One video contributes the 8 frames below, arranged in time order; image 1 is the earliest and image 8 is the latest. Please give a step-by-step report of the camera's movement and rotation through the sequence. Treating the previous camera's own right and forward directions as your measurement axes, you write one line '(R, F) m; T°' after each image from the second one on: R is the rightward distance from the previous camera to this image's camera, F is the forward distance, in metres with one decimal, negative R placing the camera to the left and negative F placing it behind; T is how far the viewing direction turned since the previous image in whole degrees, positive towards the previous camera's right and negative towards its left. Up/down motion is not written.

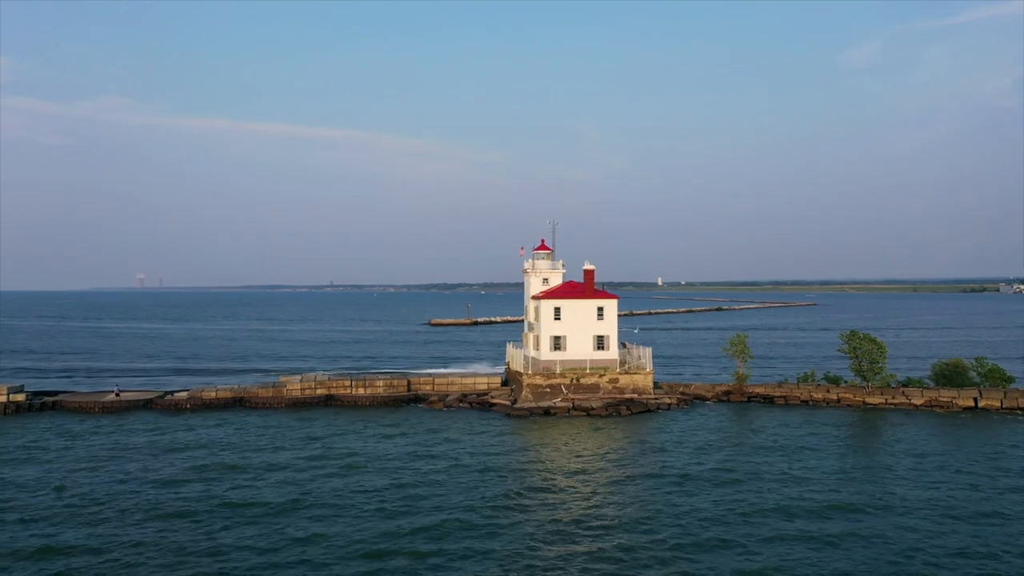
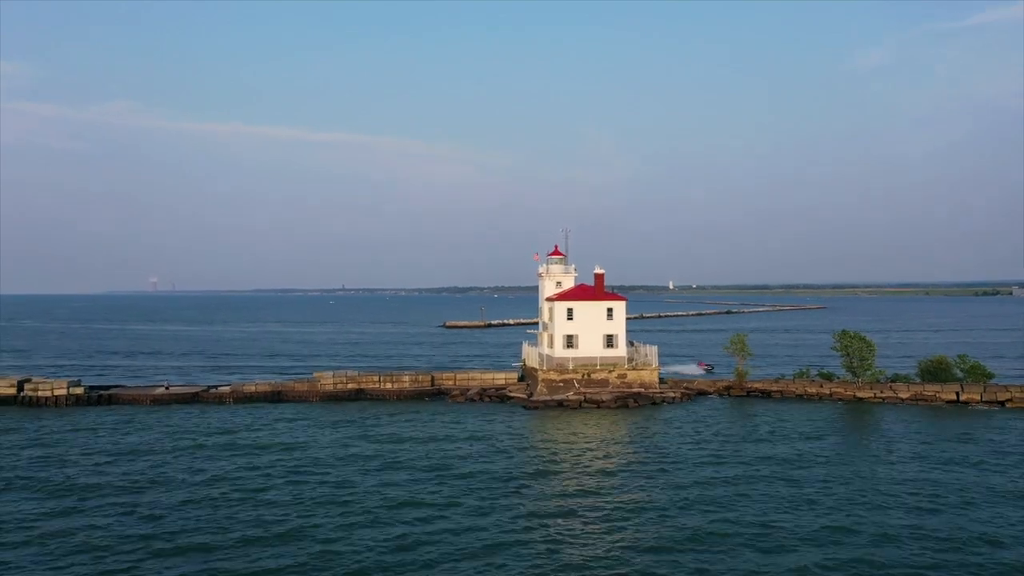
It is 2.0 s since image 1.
(-0.4, -2.7) m; 0°
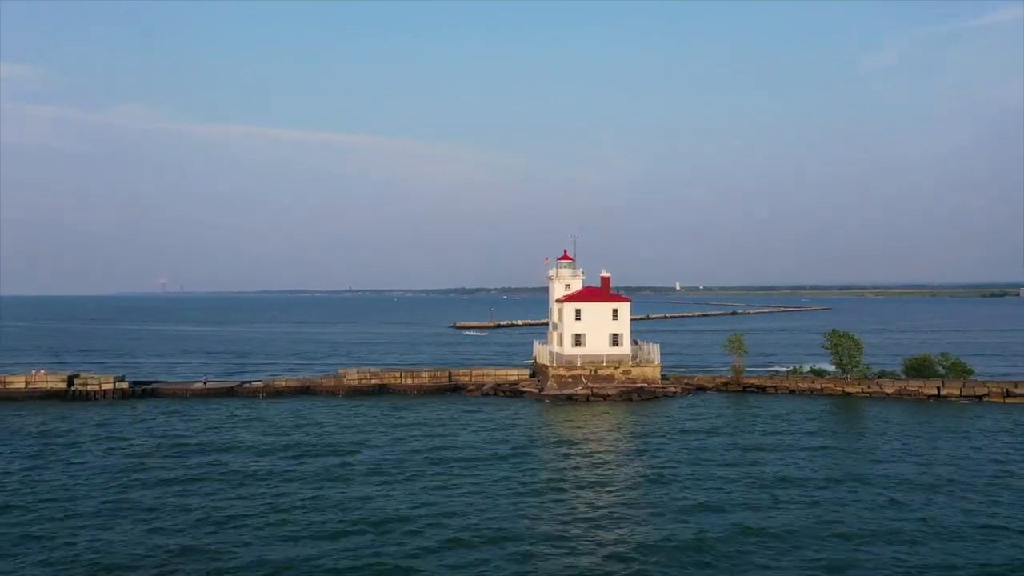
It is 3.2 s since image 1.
(-0.3, -2.6) m; 0°
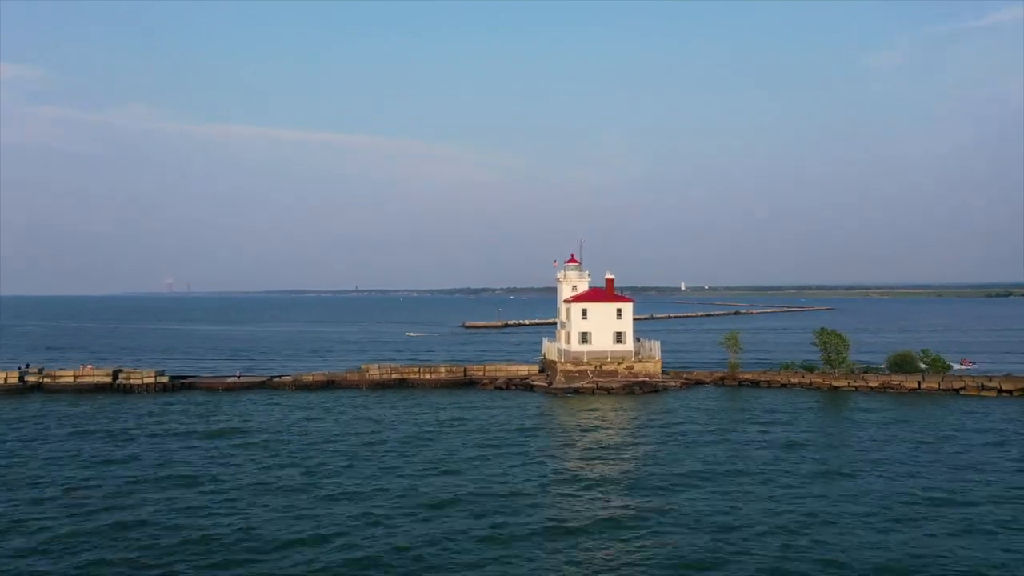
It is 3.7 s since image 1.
(-0.3, -2.9) m; 0°
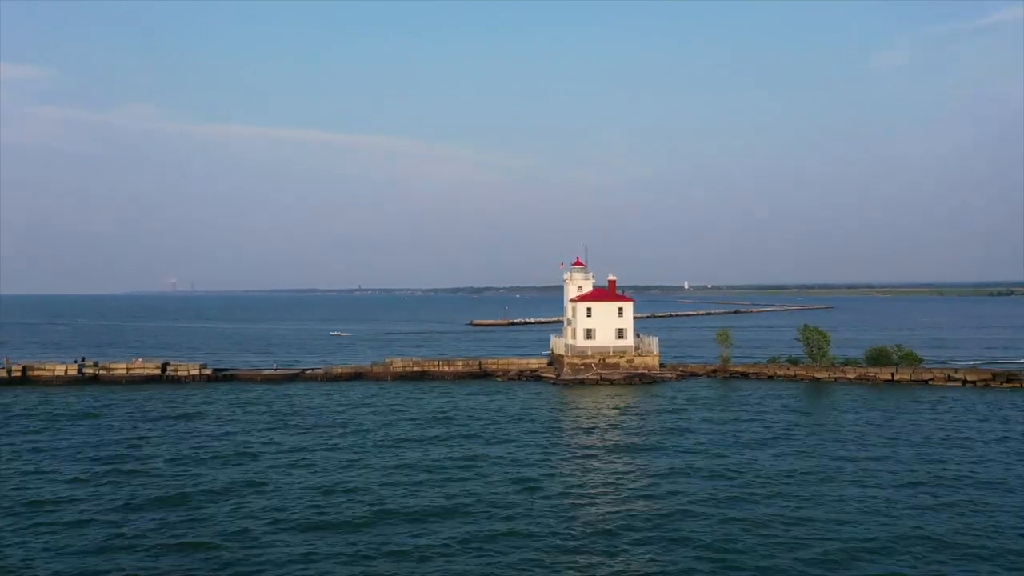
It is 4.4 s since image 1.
(-0.5, -4.0) m; 0°
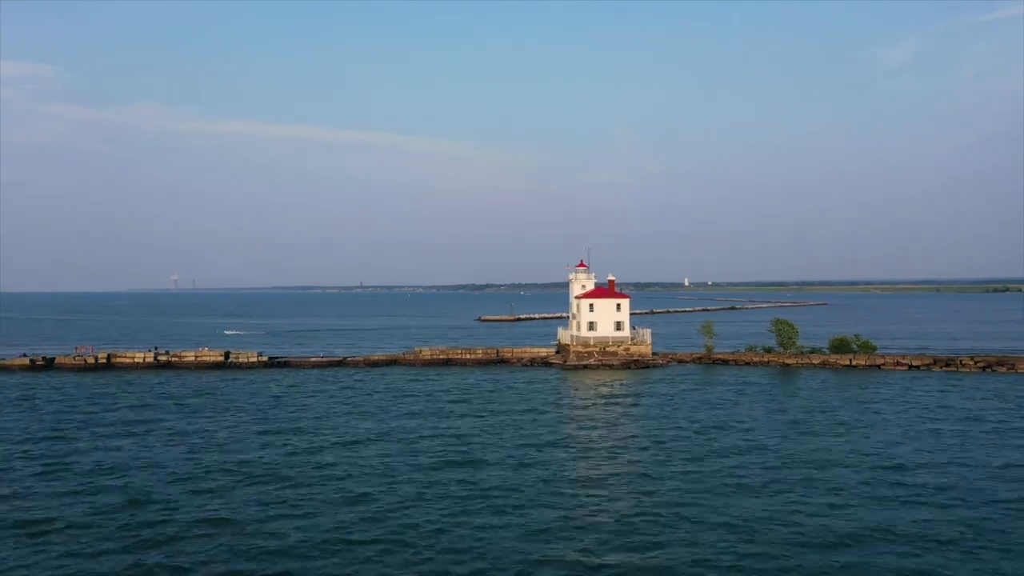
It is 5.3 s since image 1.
(-0.9, -7.2) m; 0°
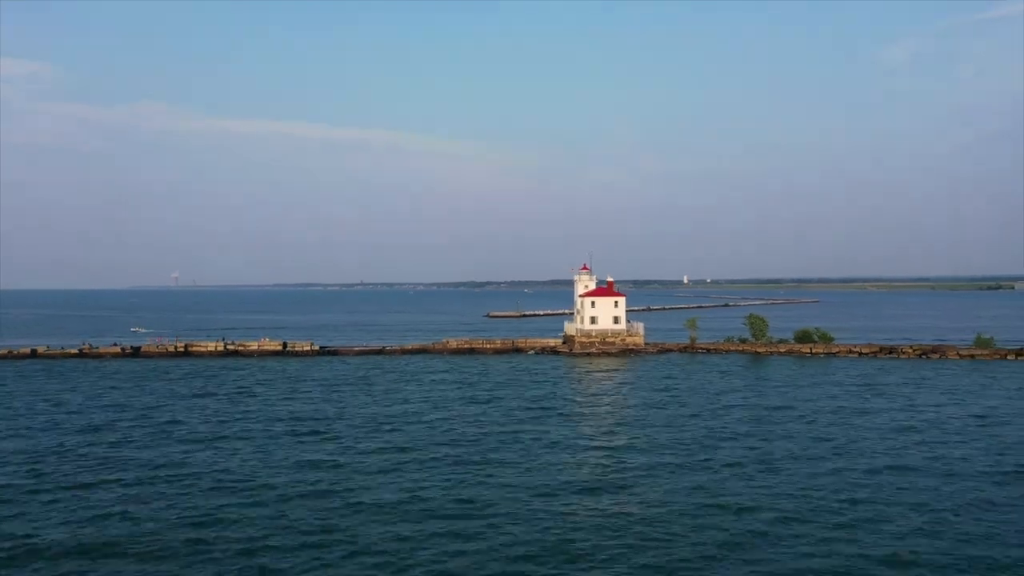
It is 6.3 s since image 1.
(-1.1, -9.2) m; 0°
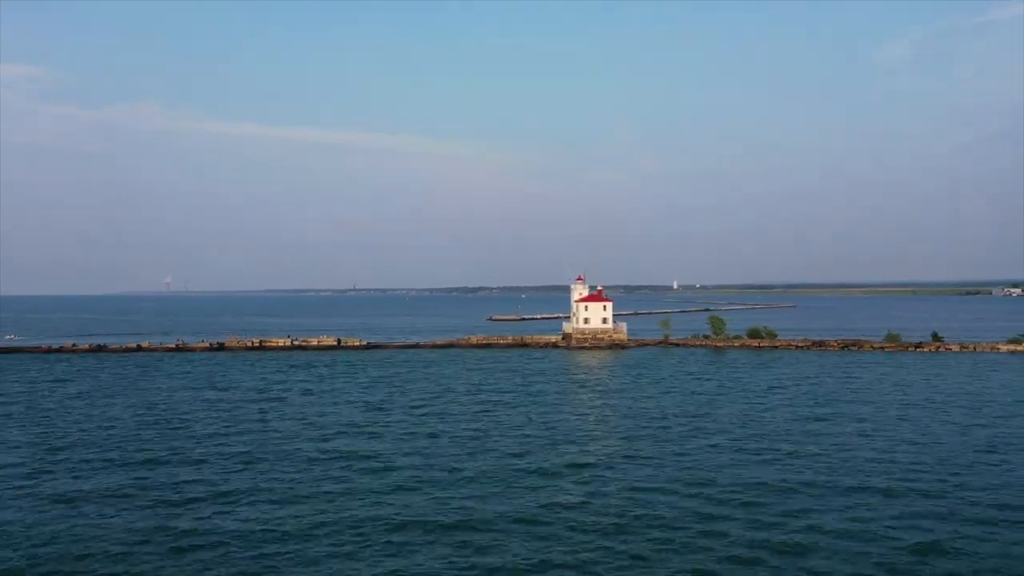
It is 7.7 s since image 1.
(-0.9, -14.9) m; 0°
